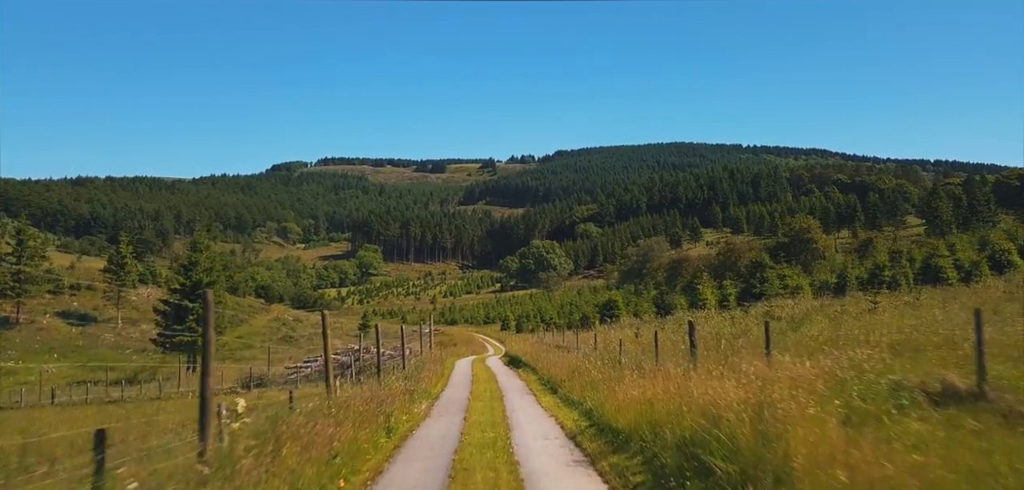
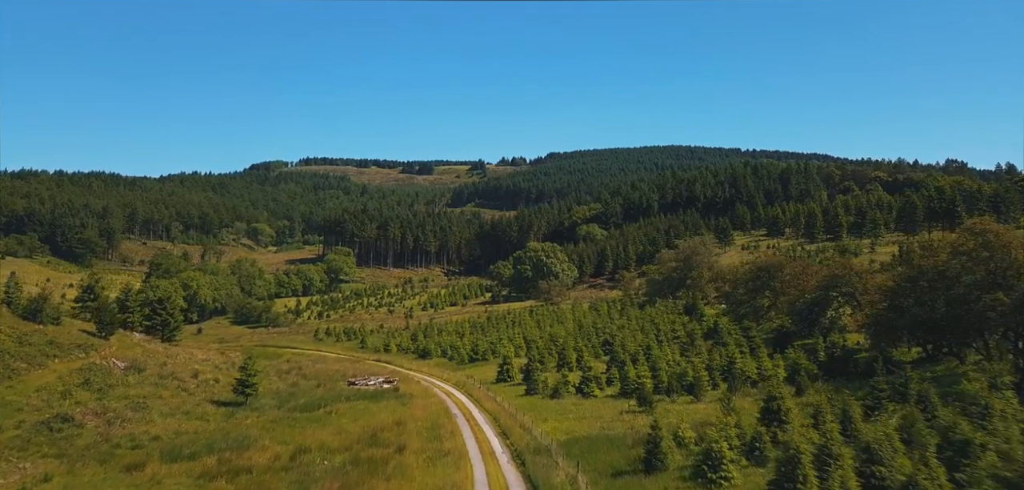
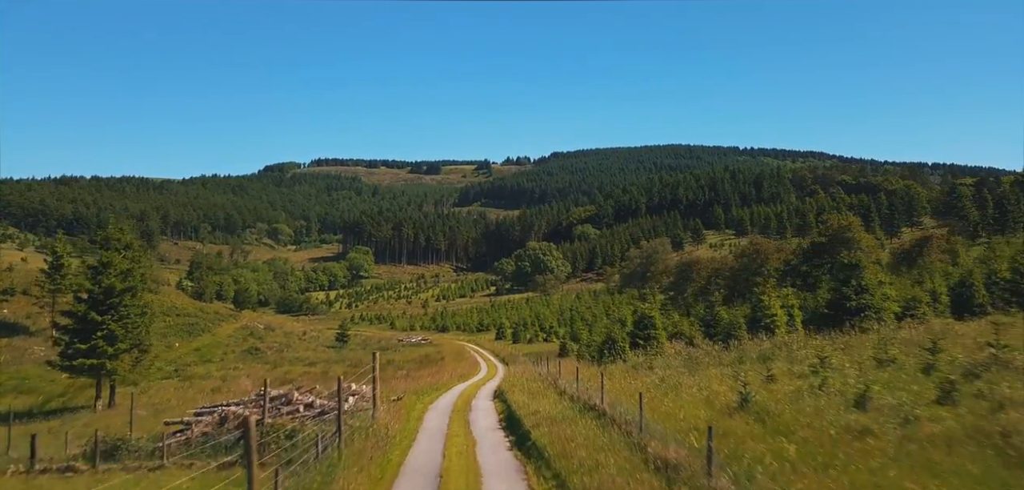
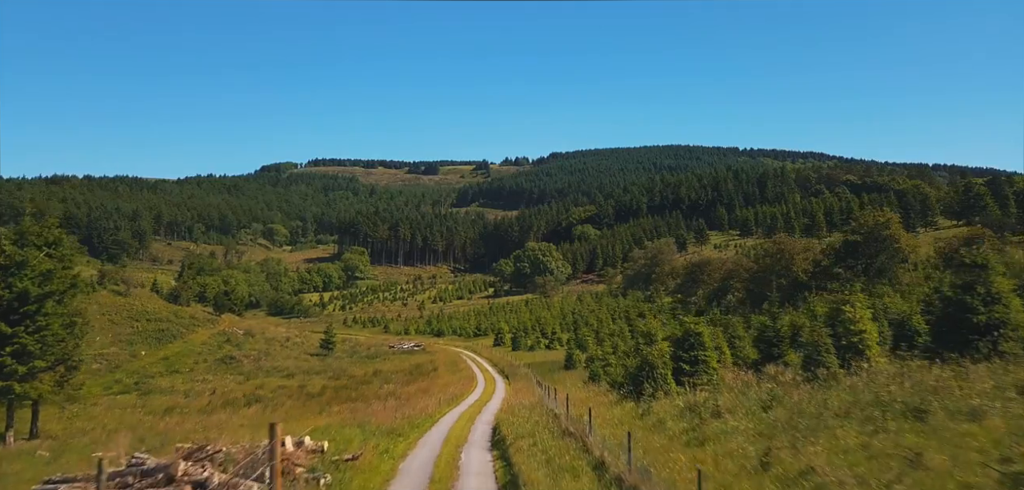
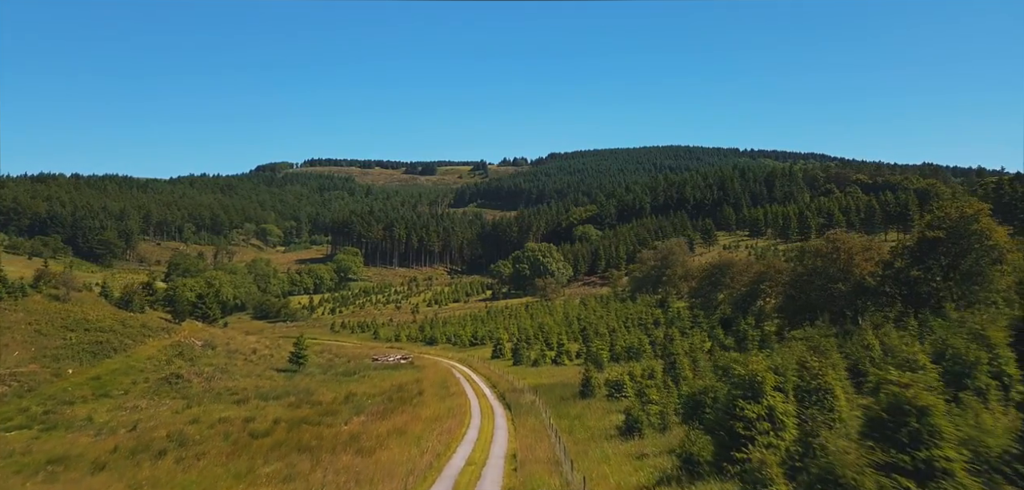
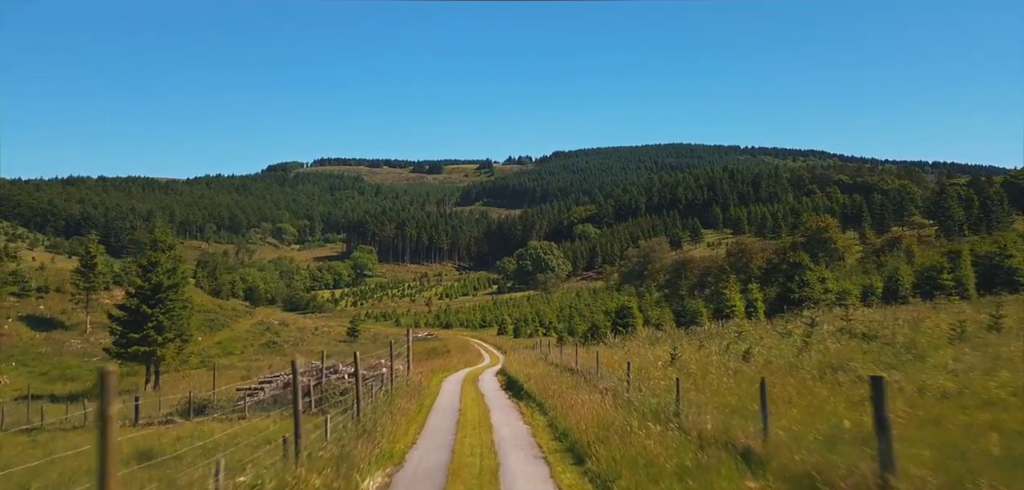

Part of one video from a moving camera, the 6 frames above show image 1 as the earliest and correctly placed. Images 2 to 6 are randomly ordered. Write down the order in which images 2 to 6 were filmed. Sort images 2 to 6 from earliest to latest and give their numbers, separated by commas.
6, 3, 4, 5, 2
